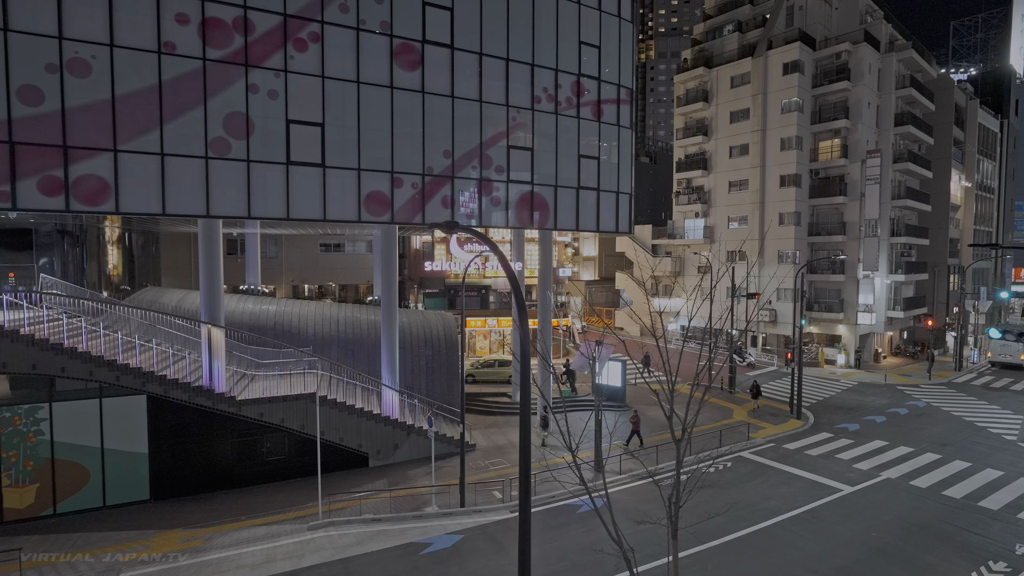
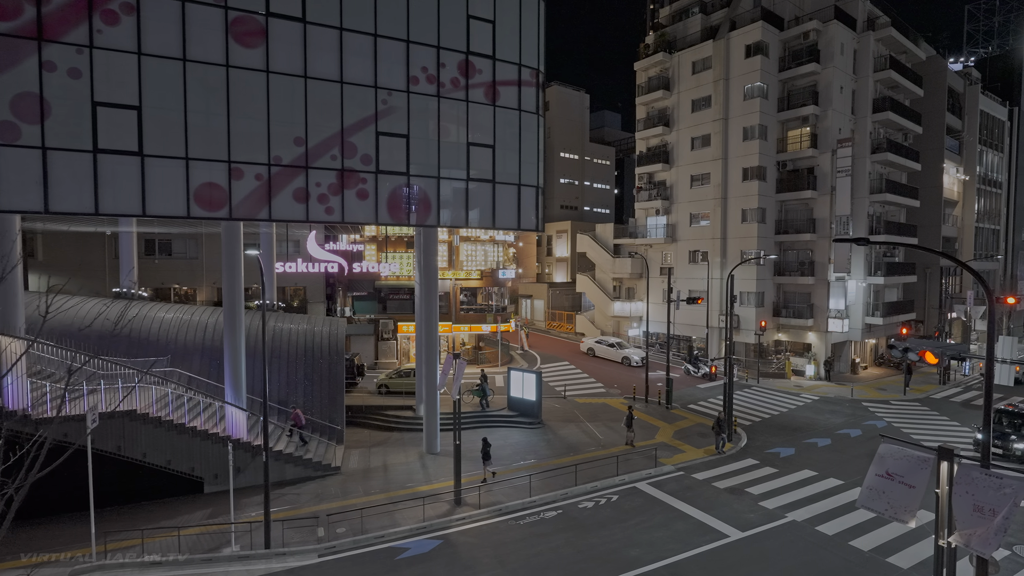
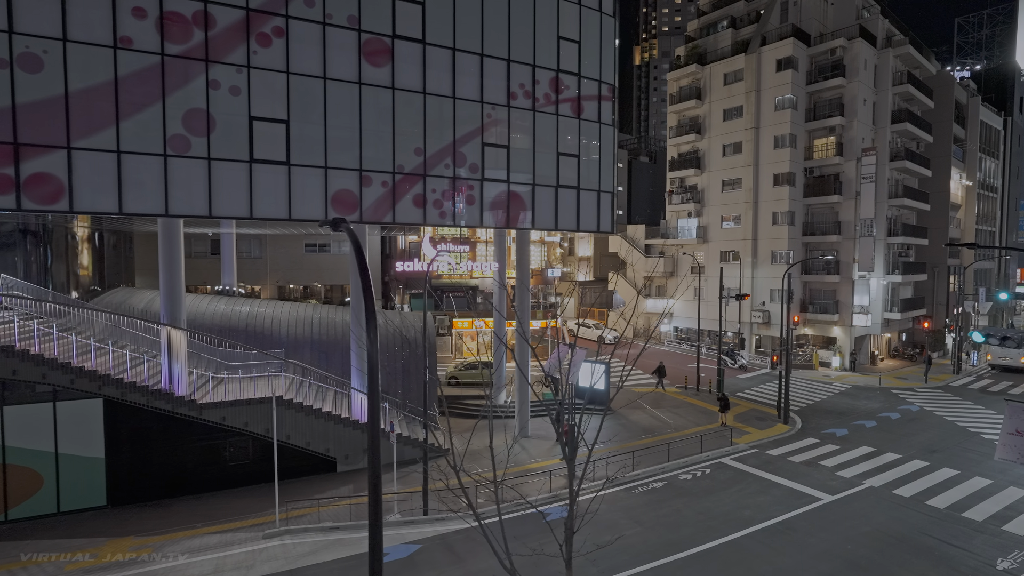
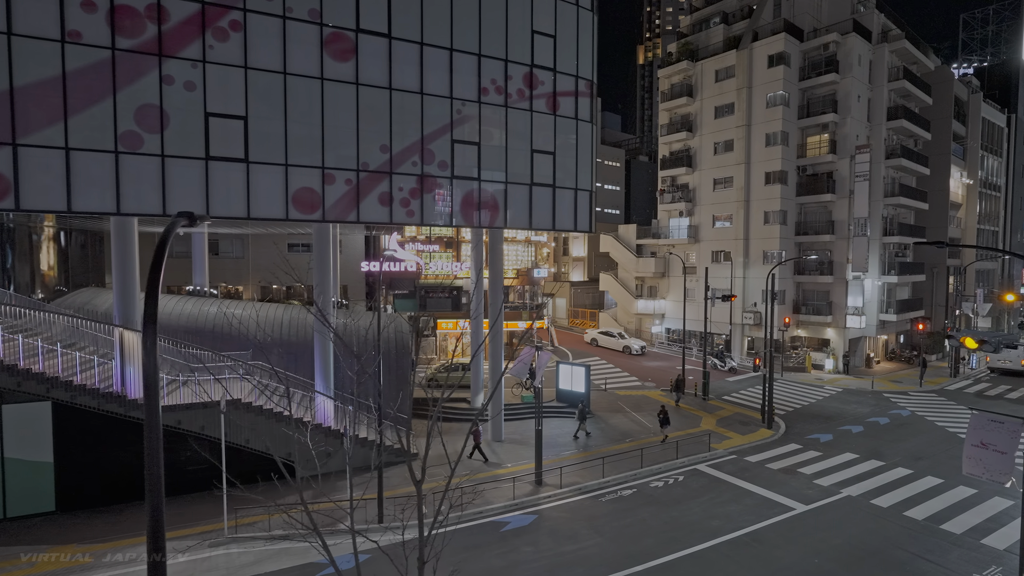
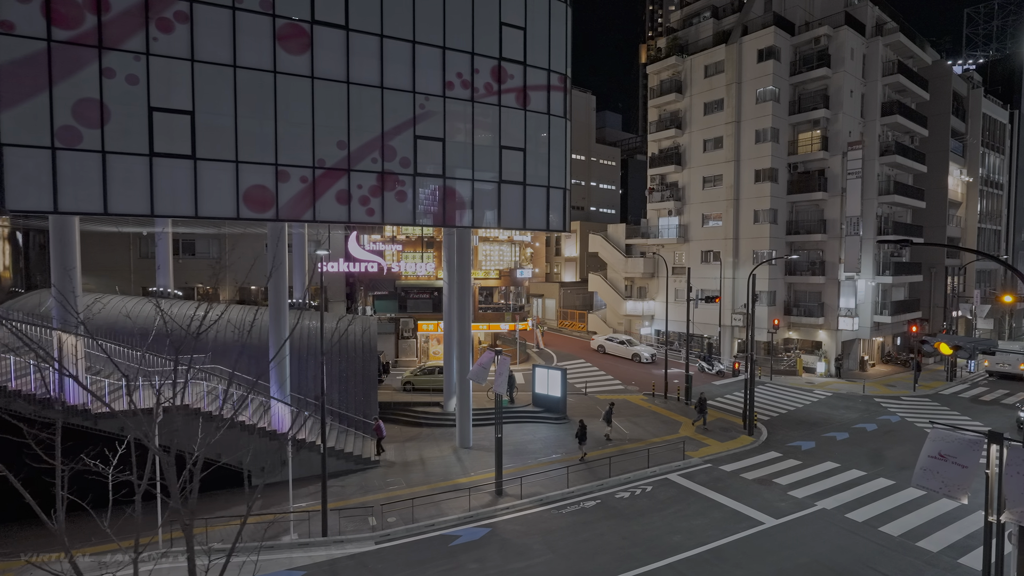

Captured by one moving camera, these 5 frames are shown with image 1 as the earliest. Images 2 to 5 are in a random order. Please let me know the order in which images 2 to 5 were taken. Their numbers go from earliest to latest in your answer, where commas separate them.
3, 4, 5, 2
